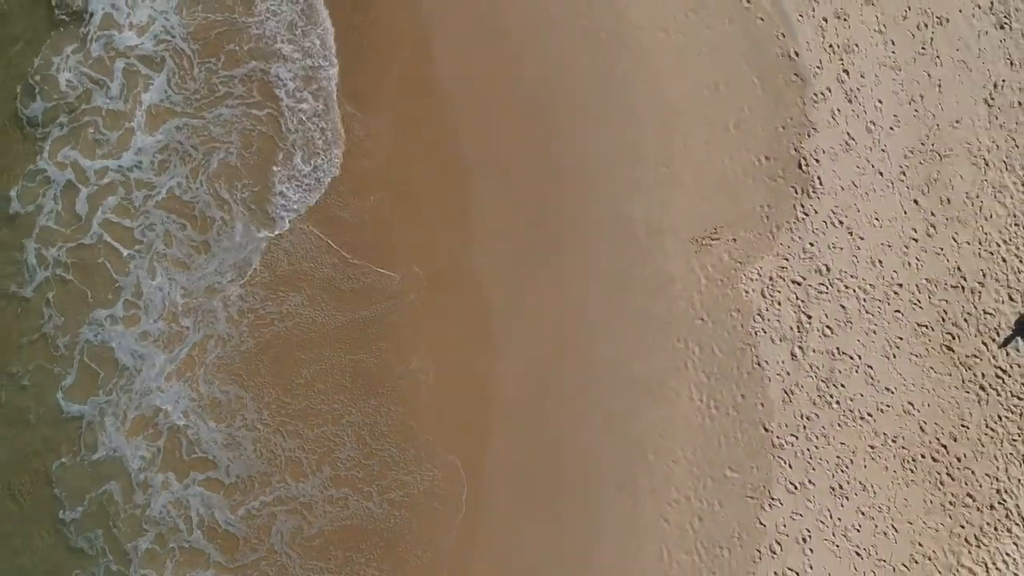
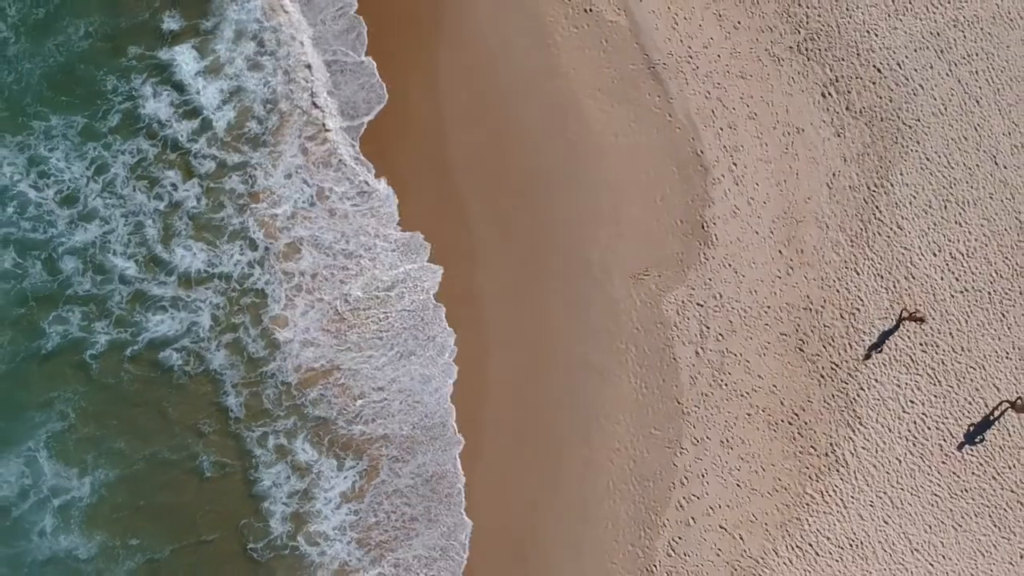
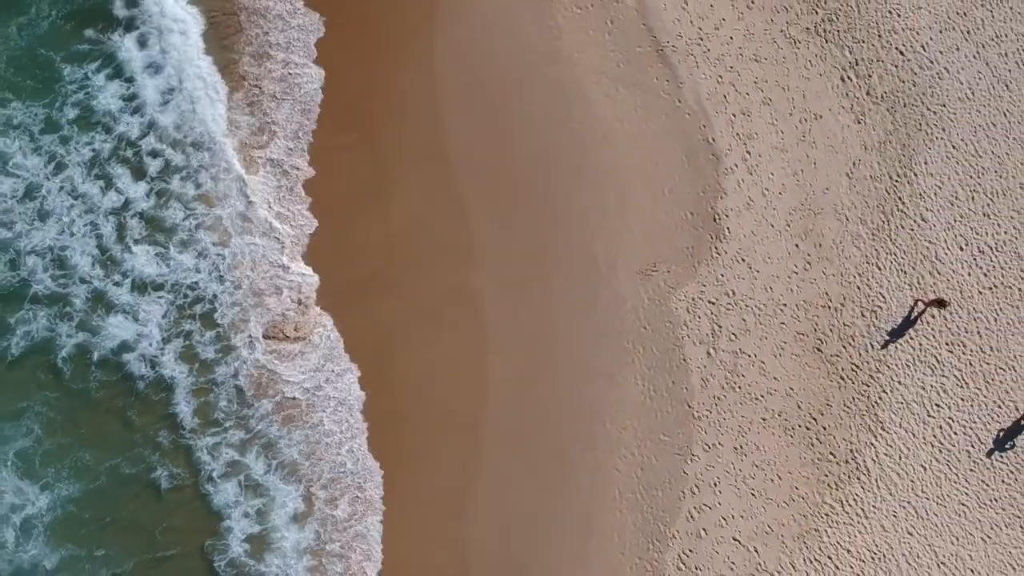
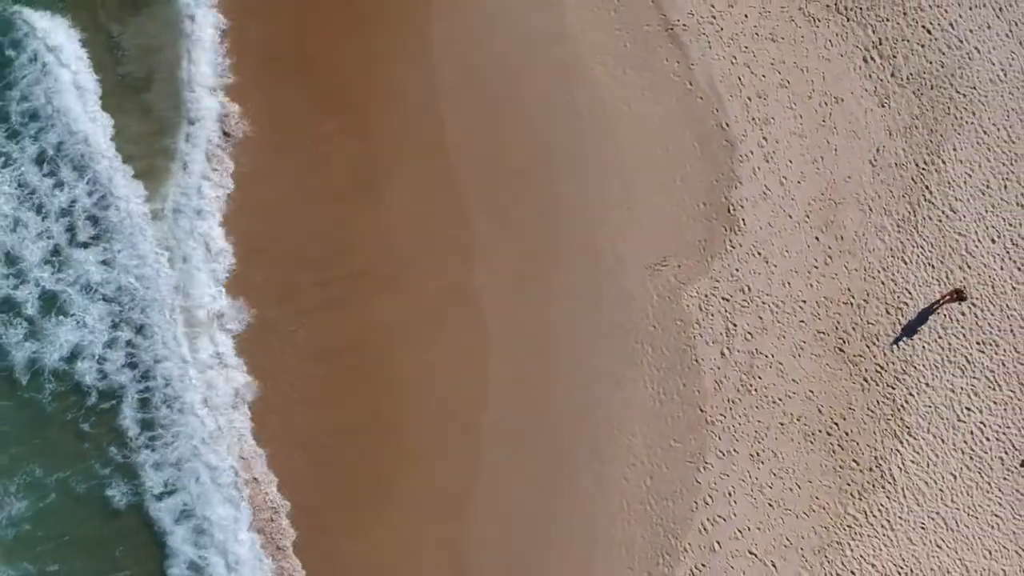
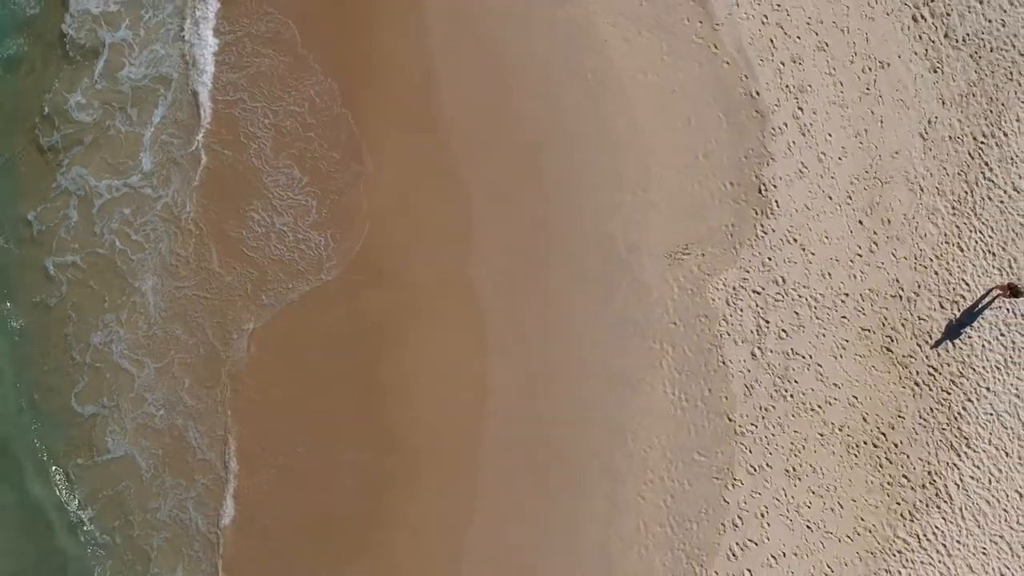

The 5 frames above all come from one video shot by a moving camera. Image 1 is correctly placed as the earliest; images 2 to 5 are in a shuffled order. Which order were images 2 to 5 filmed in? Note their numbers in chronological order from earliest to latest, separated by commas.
5, 4, 3, 2
